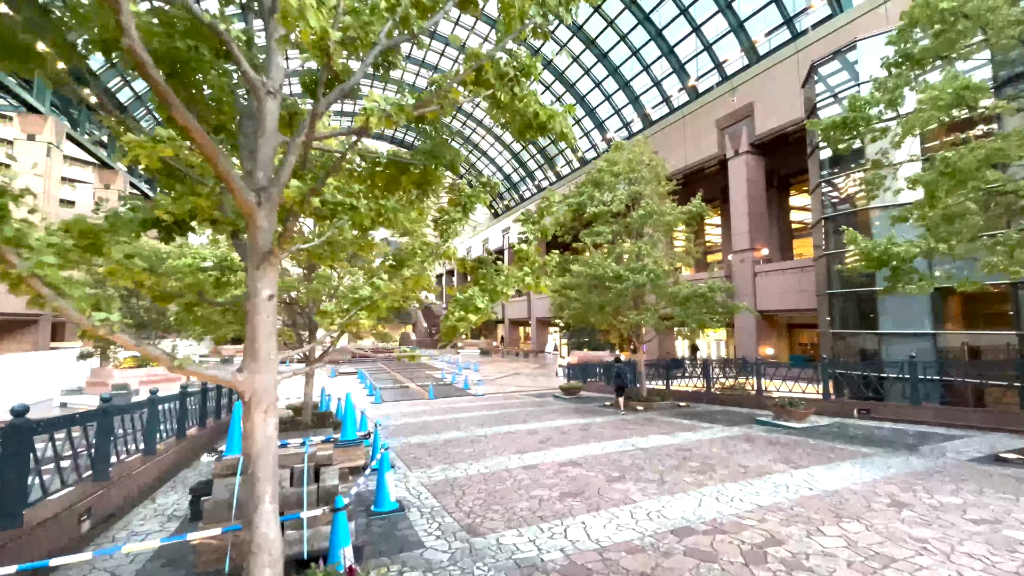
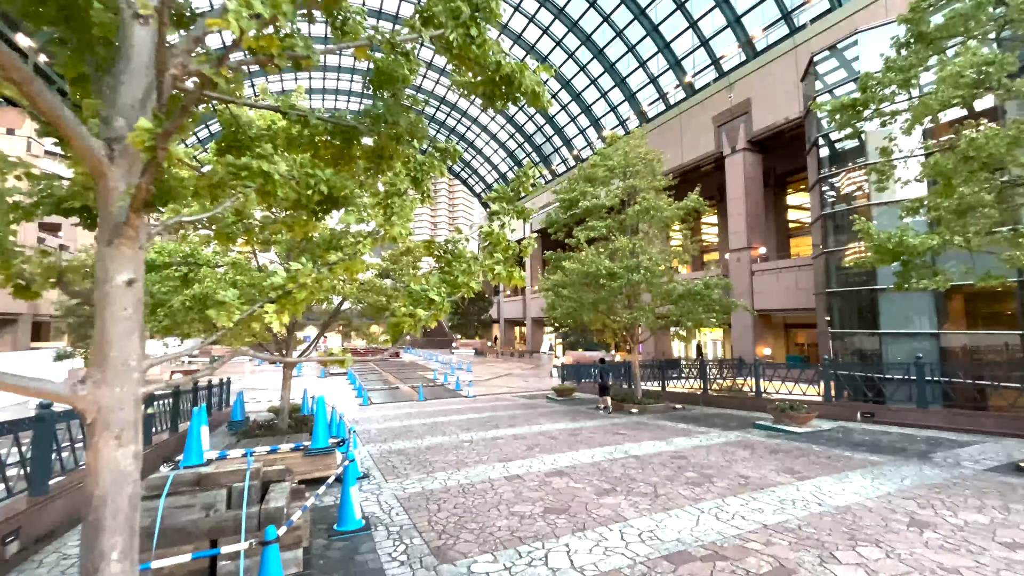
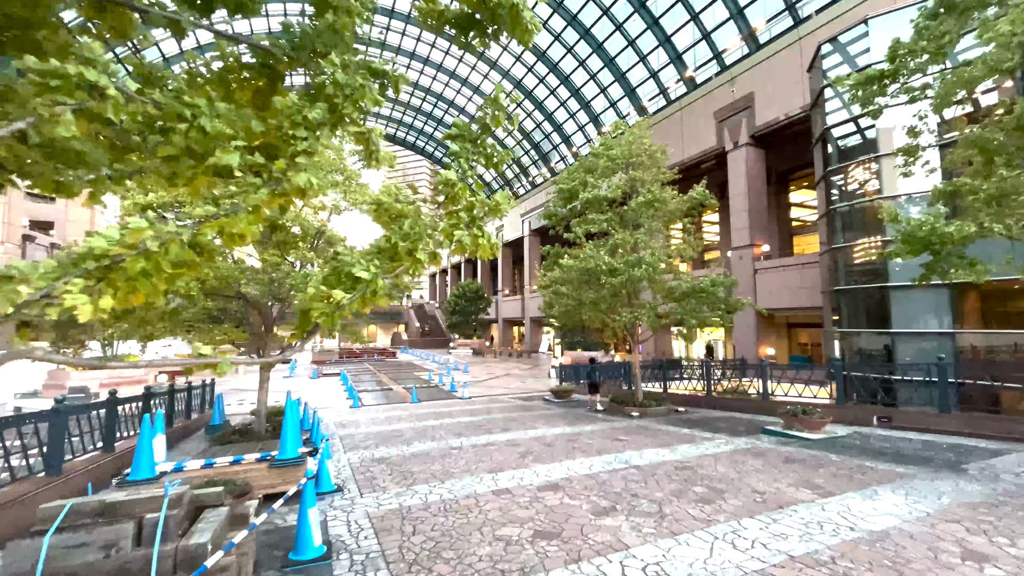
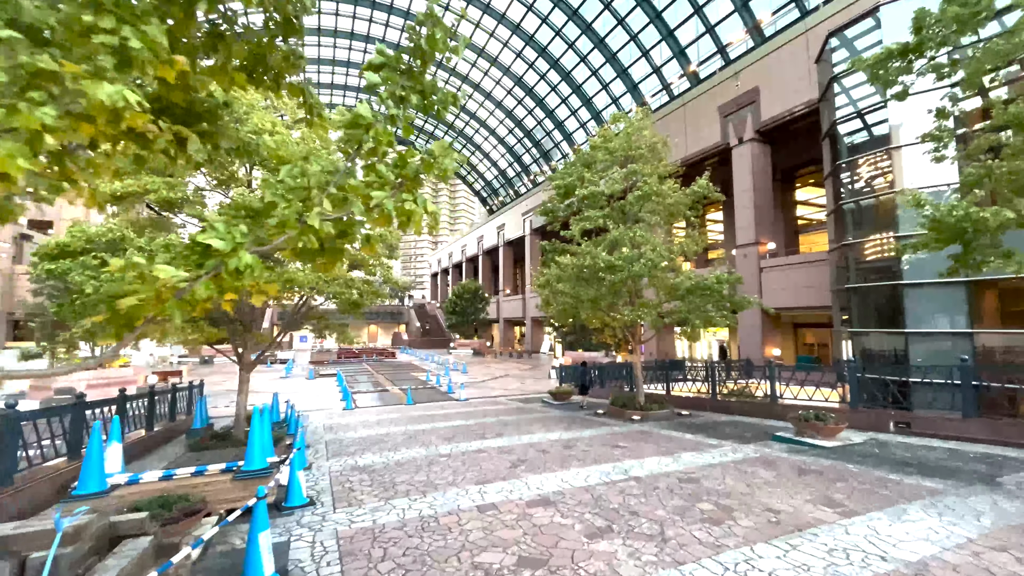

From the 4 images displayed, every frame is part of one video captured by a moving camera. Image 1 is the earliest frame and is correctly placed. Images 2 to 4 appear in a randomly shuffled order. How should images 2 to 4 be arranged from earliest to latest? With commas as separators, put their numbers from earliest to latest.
2, 3, 4
